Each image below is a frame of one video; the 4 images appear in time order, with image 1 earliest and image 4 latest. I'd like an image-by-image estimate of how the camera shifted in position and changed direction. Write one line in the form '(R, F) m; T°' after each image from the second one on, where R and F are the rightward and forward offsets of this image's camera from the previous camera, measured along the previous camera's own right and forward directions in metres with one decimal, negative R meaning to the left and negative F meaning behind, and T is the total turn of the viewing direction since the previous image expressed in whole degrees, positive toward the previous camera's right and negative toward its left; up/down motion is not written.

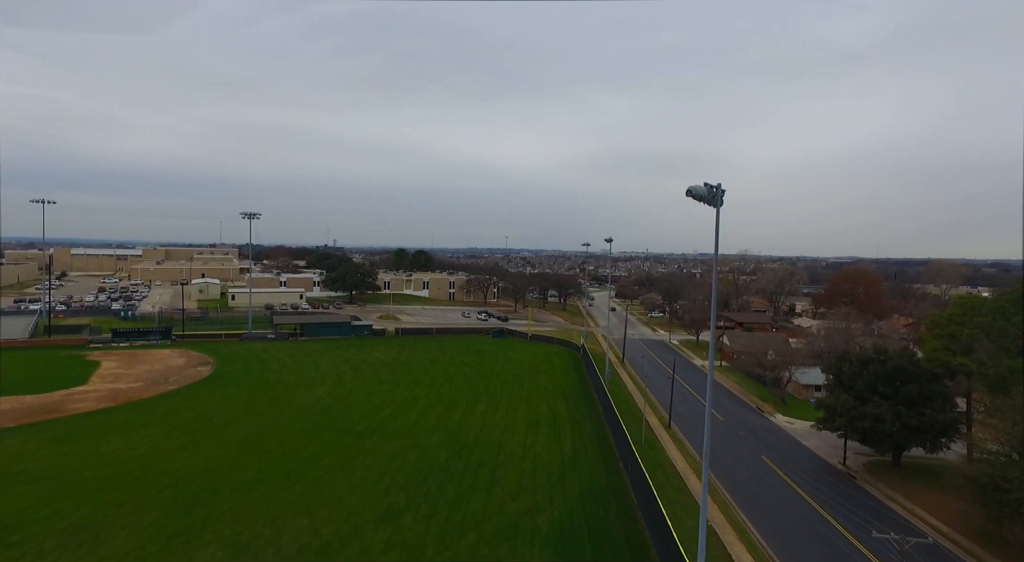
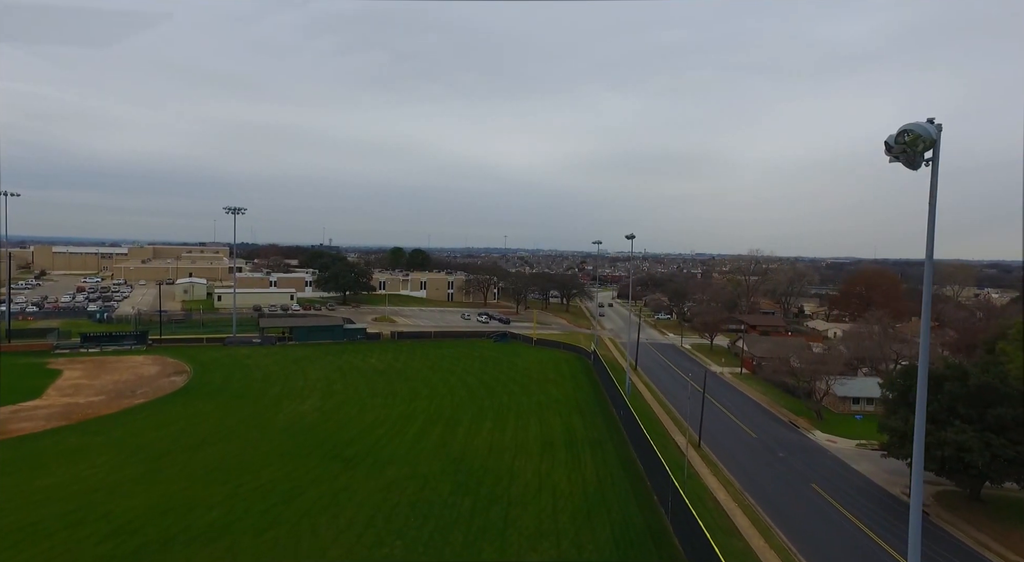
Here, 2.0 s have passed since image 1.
(-0.5, +2.3) m; 0°
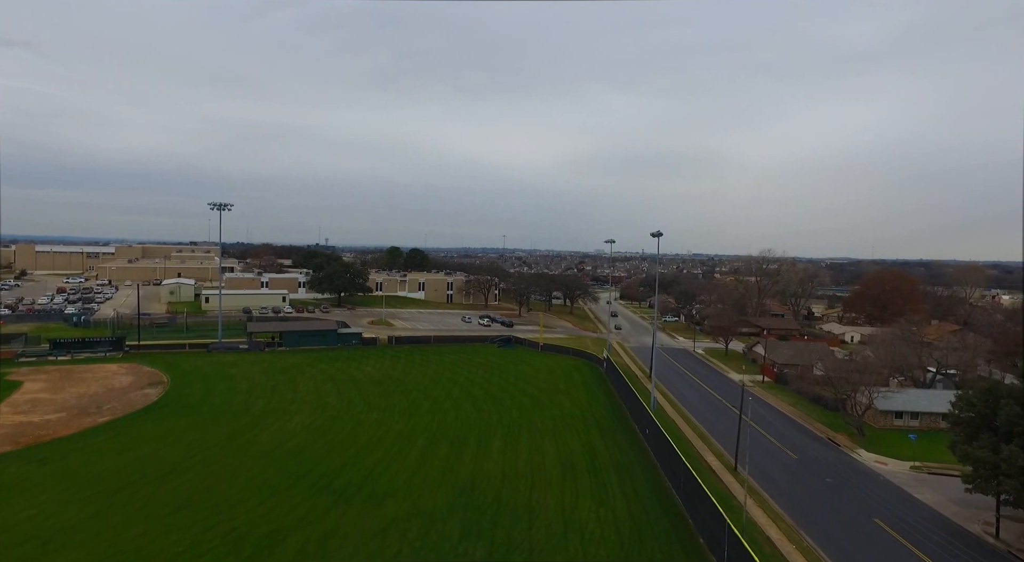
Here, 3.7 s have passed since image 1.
(-0.5, +2.1) m; 0°
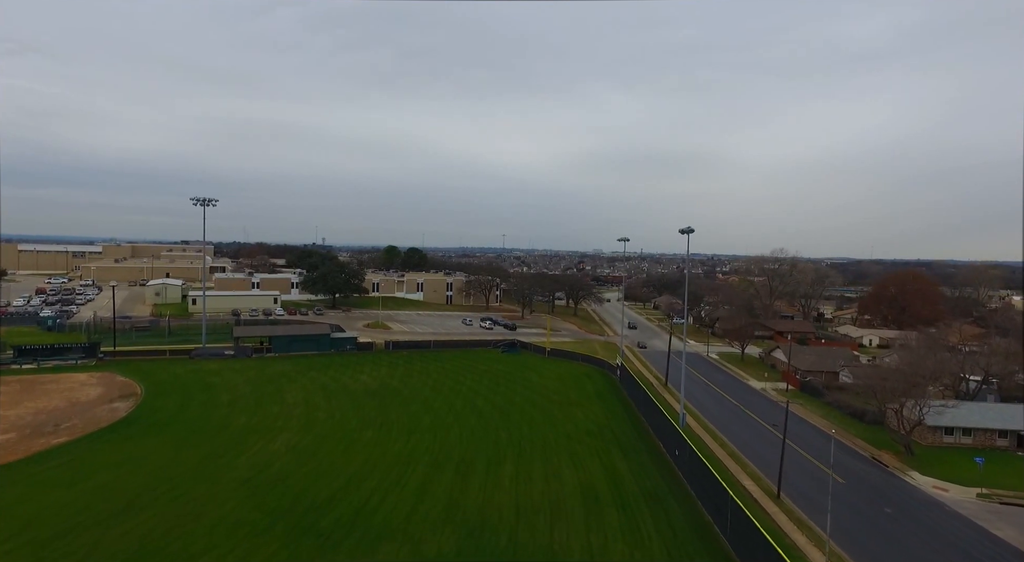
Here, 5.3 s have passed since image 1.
(-0.4, +2.0) m; 0°
